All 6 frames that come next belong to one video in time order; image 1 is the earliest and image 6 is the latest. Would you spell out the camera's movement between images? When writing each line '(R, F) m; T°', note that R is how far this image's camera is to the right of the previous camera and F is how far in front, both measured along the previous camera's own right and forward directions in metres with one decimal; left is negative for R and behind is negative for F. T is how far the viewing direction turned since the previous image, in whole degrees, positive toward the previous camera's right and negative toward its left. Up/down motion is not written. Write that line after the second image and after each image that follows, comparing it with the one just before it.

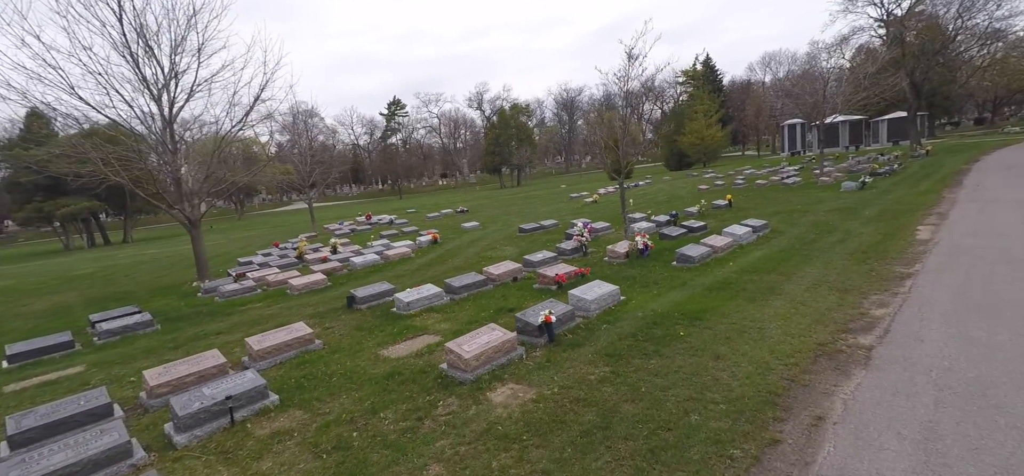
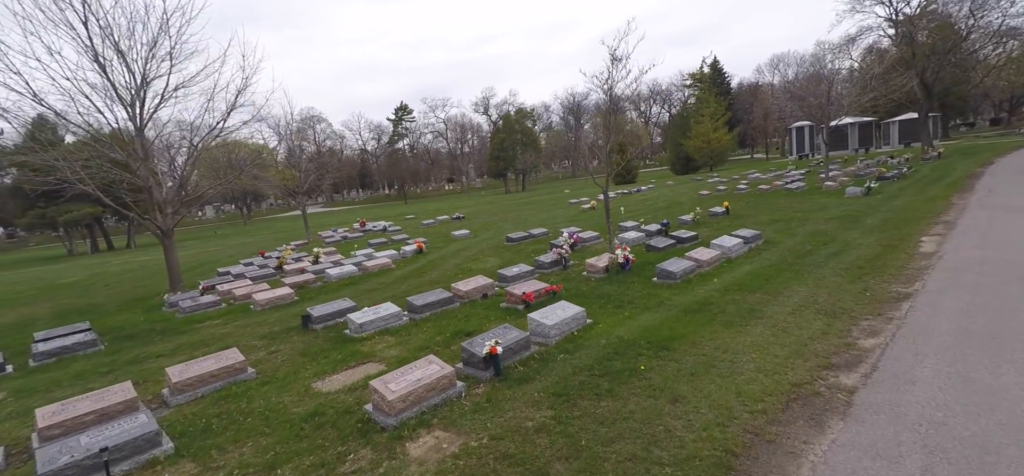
(+0.8, +0.7) m; -1°
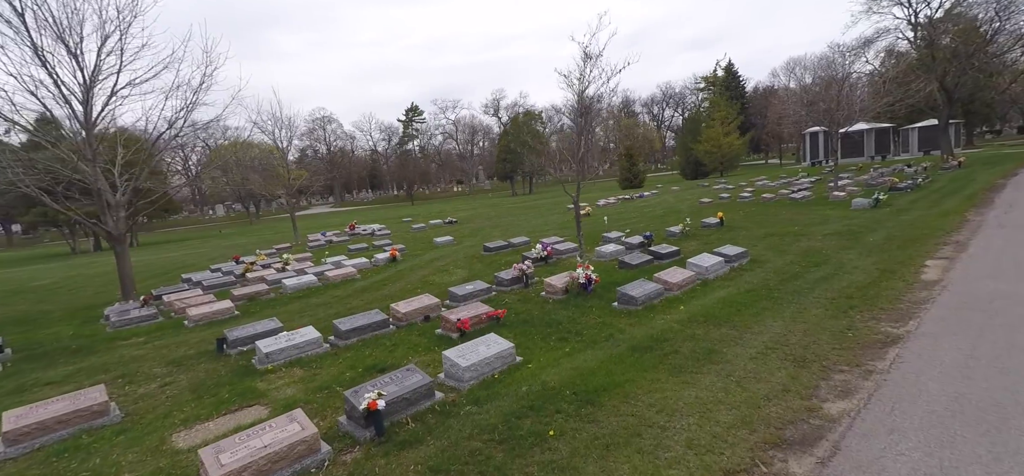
(+1.2, +1.0) m; -1°
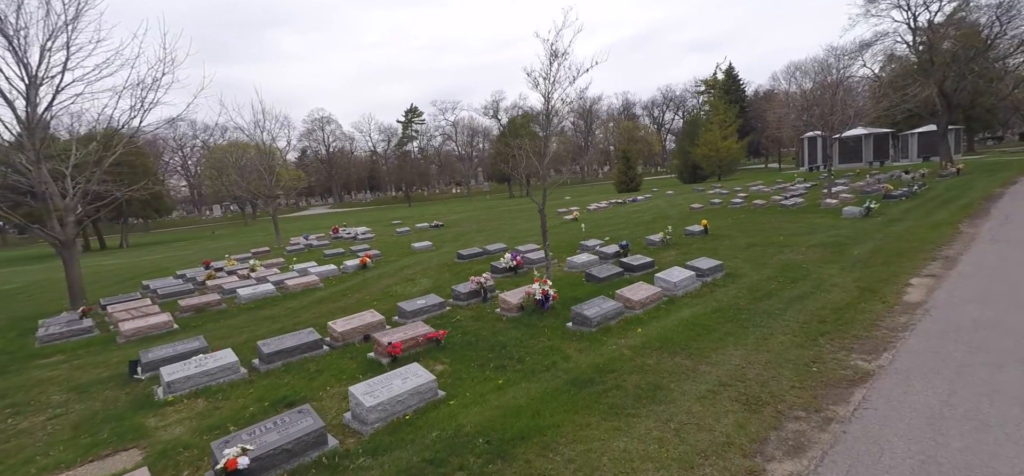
(+0.9, +0.7) m; 0°
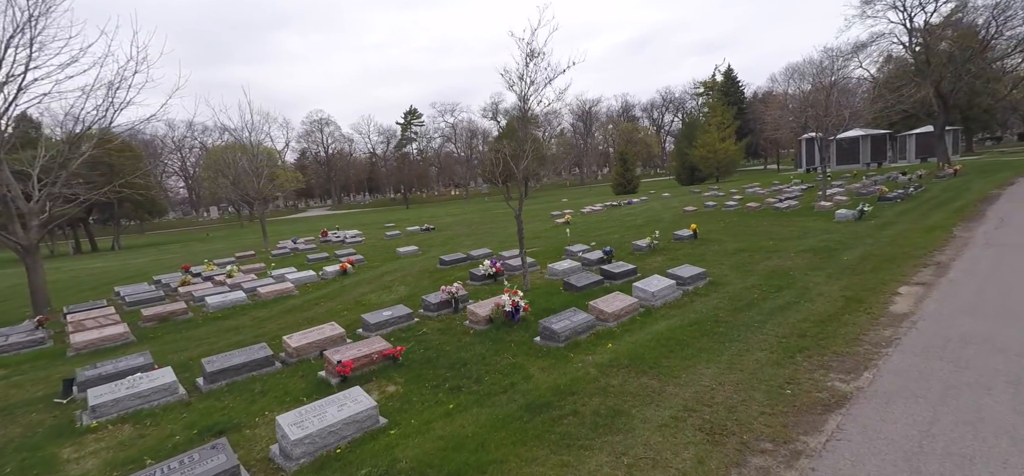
(+0.6, +0.4) m; 0°
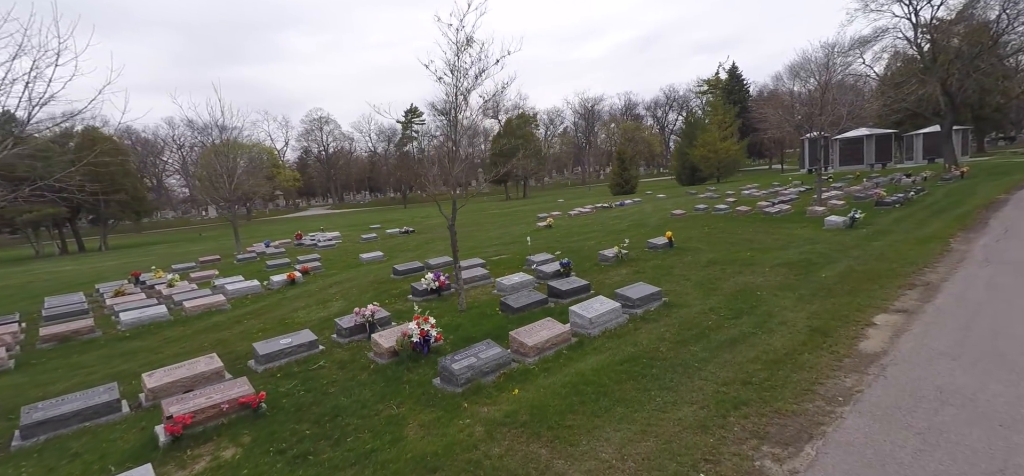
(+1.4, +1.2) m; 0°
